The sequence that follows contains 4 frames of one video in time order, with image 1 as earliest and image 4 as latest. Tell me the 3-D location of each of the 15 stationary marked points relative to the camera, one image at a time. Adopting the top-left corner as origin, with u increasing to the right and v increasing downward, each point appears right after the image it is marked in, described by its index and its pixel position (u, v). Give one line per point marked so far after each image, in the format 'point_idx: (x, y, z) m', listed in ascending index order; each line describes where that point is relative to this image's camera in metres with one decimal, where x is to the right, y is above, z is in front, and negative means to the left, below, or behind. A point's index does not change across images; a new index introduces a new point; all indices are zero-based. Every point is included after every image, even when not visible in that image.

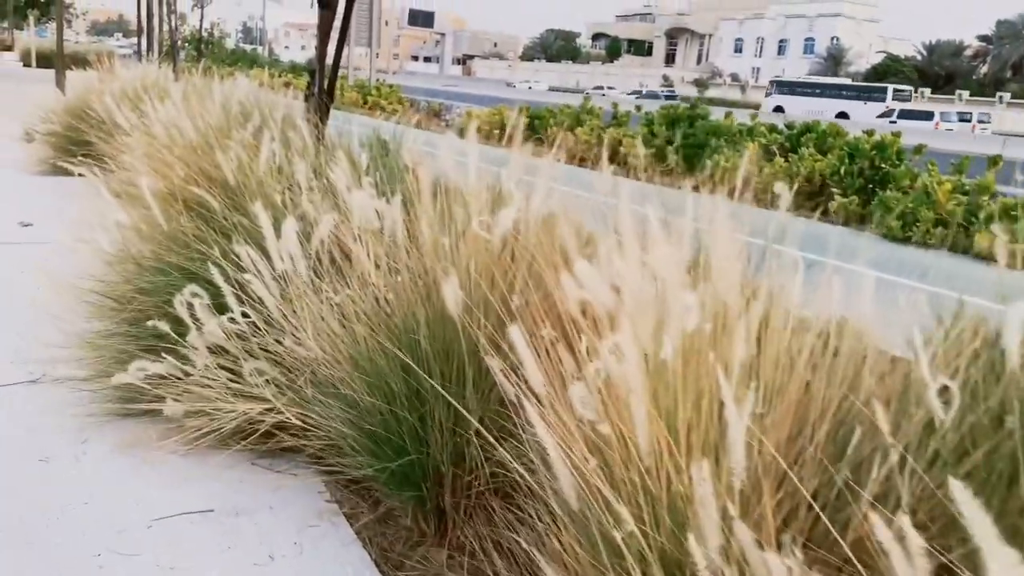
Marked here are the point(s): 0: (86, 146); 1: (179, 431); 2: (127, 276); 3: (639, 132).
0: (-3.5, +1.2, +7.2) m
1: (-1.1, -0.5, +2.8) m
2: (-1.3, 0.0, +2.9) m
3: (+1.9, +2.4, +13.2) m
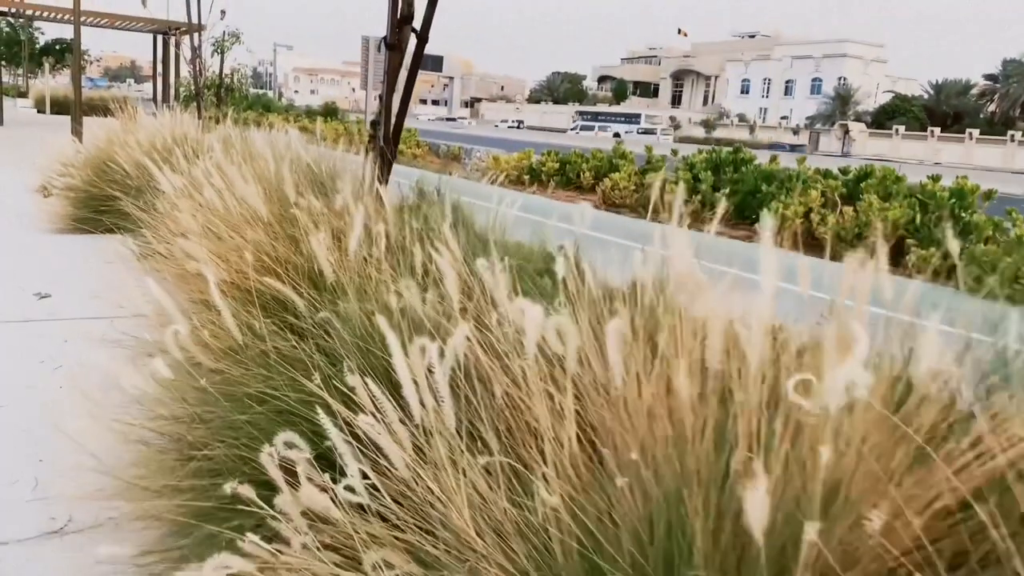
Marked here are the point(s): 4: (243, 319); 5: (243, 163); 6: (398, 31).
0: (-3.0, +0.6, +6.4) m
1: (-0.6, -0.8, +2.0) m
2: (-0.8, -0.3, +2.1) m
3: (+2.5, +1.6, +12.5) m
4: (-0.8, -0.1, +2.4) m
5: (-1.4, +0.7, +4.5) m
6: (-0.6, +1.4, +4.6) m
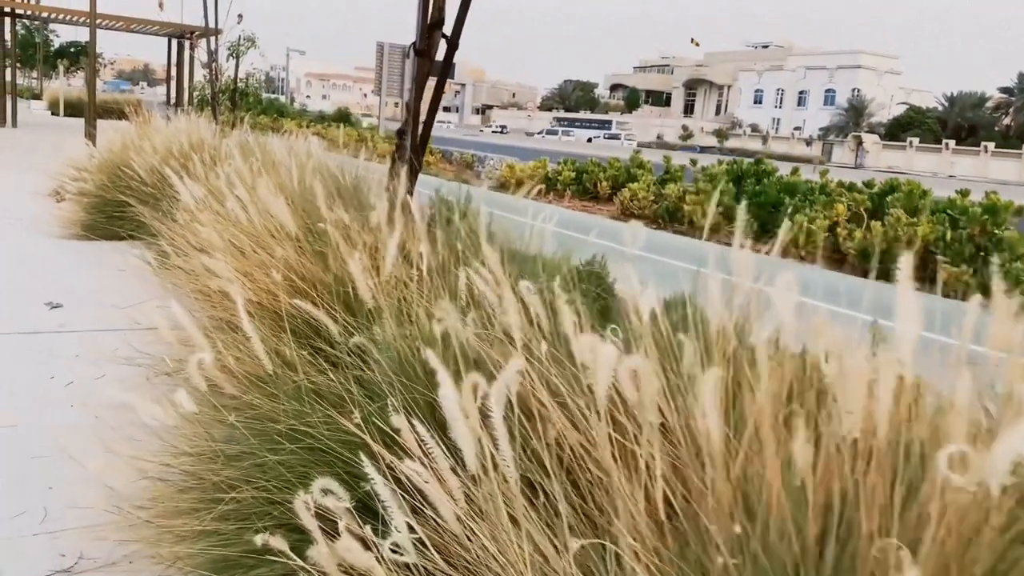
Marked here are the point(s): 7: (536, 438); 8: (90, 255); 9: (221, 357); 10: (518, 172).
0: (-2.8, +0.6, +6.3) m
1: (-0.4, -0.9, +1.8) m
2: (-0.7, -0.4, +2.0) m
3: (+2.7, +1.4, +12.3) m
4: (-0.6, -0.2, +2.2) m
5: (-1.2, +0.6, +4.3) m
6: (-0.4, +1.3, +4.4) m
7: (0.0, -0.3, +1.8) m
8: (-2.8, +0.2, +5.8) m
9: (-0.8, -0.2, +2.3) m
10: (+0.1, +2.1, +15.7) m
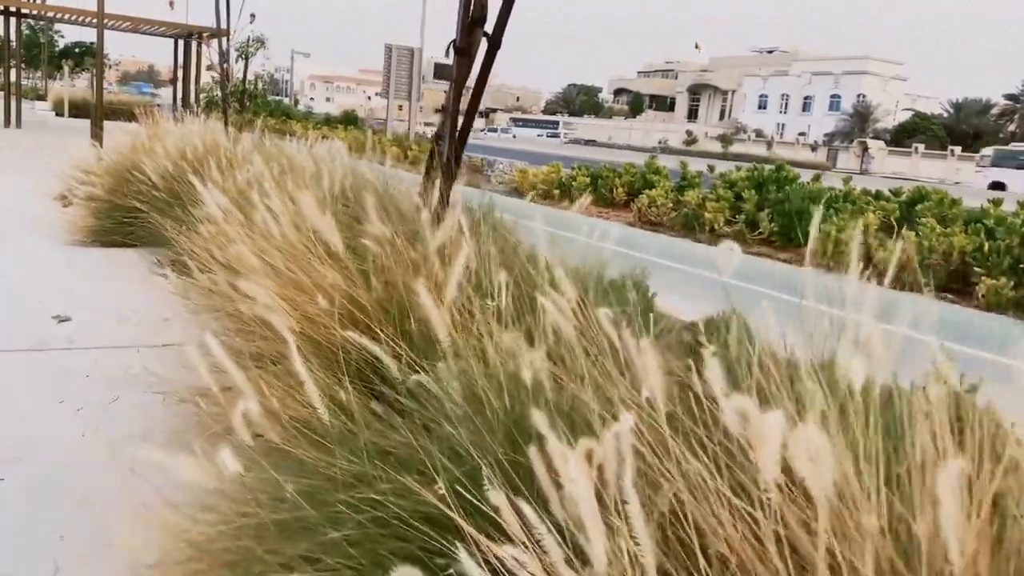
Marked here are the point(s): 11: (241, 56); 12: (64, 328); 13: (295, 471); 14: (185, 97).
0: (-2.6, +0.5, +6.0) m
1: (-0.2, -0.9, +1.5) m
2: (-0.5, -0.4, +1.6) m
3: (+3.0, +1.3, +11.9) m
4: (-0.4, -0.2, +1.9) m
5: (-1.0, +0.5, +4.0) m
6: (-0.2, +1.2, +4.1) m
7: (+0.3, -0.4, +1.5) m
8: (-2.6, +0.2, +5.5) m
9: (-0.6, -0.3, +2.0) m
10: (+0.4, +2.0, +15.3) m
11: (-4.4, +3.8, +14.0) m
12: (-2.1, -0.2, +4.1) m
13: (-0.4, -0.4, +1.7) m
14: (-6.5, +3.9, +17.3) m
